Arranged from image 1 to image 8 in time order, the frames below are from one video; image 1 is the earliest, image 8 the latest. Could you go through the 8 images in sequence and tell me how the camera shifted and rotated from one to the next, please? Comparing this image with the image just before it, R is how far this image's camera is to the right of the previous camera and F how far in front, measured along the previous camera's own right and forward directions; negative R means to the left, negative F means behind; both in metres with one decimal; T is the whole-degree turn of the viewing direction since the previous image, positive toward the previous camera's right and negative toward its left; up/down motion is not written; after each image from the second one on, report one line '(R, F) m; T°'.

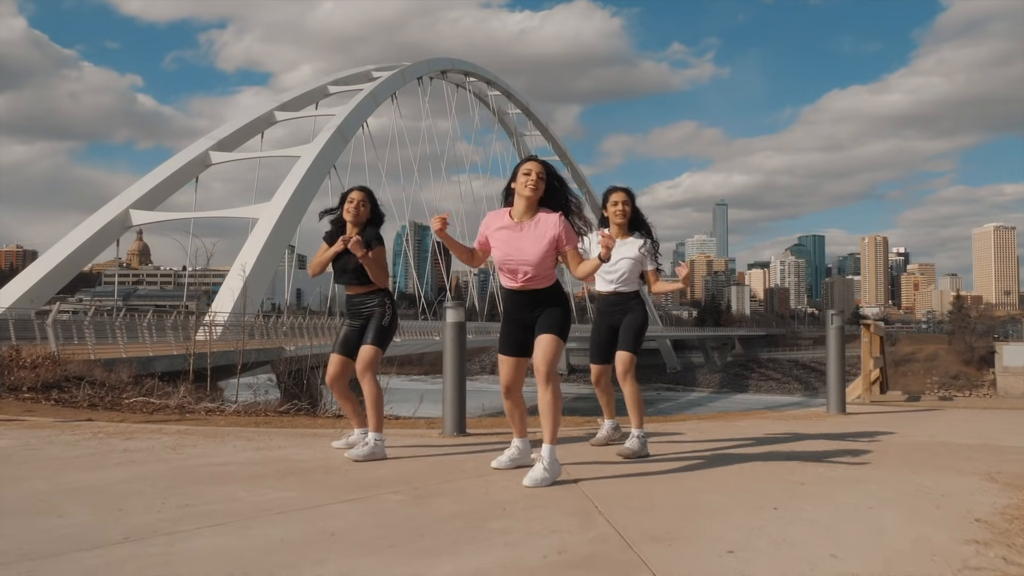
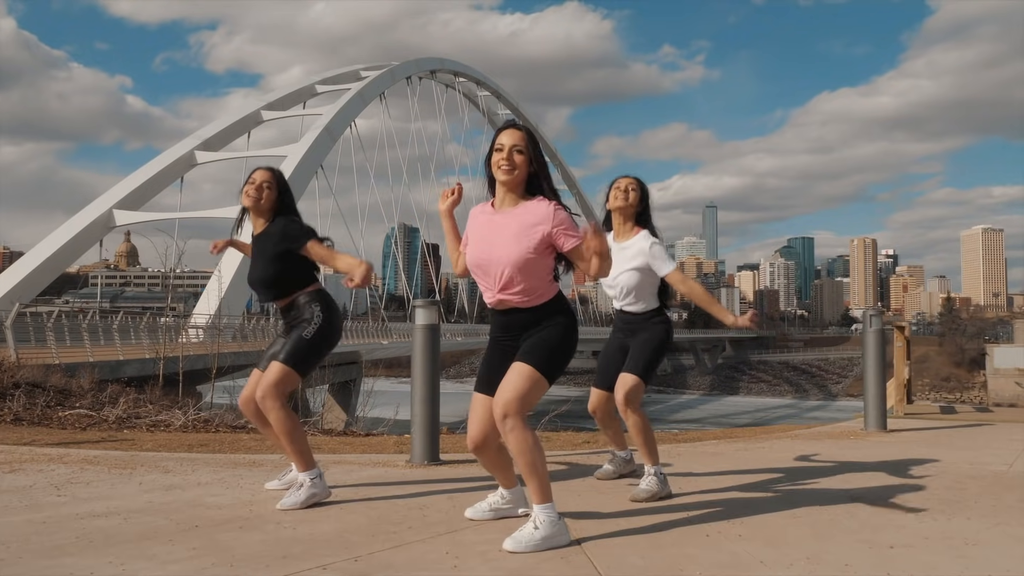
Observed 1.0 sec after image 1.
(0.0, +1.0) m; +1°
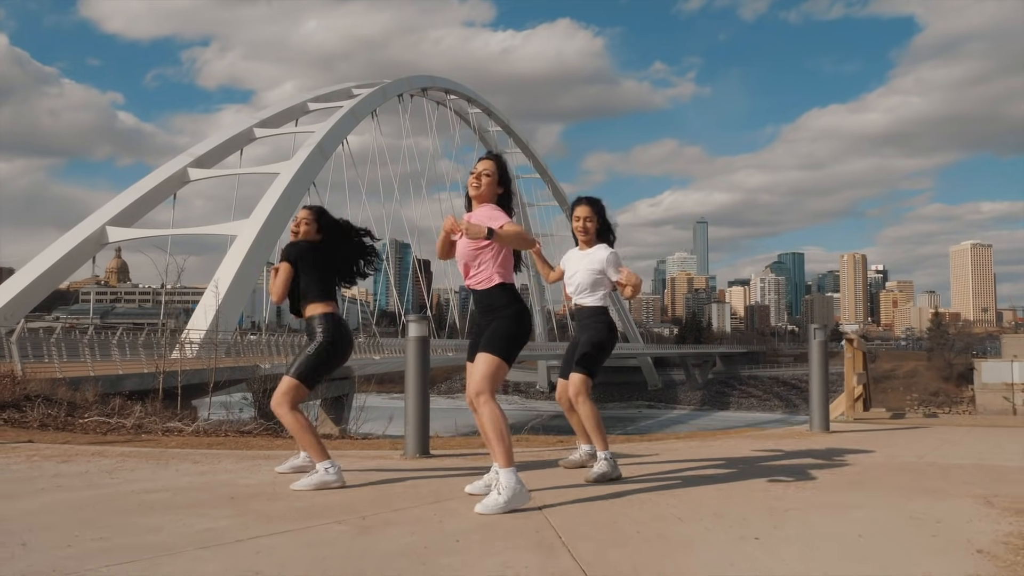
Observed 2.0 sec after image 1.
(+0.1, -0.7) m; +1°
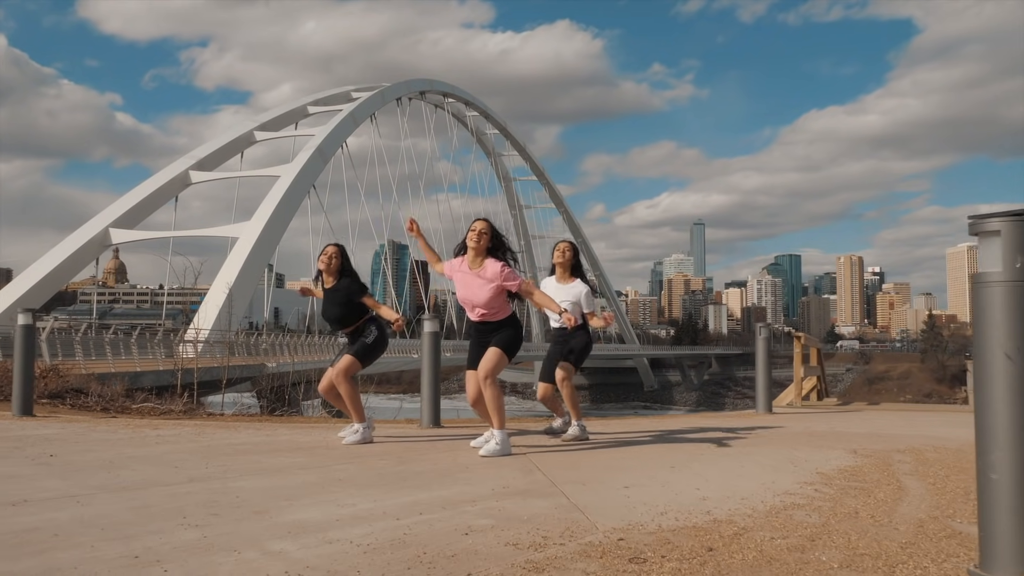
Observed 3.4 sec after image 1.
(0.0, -1.3) m; 0°
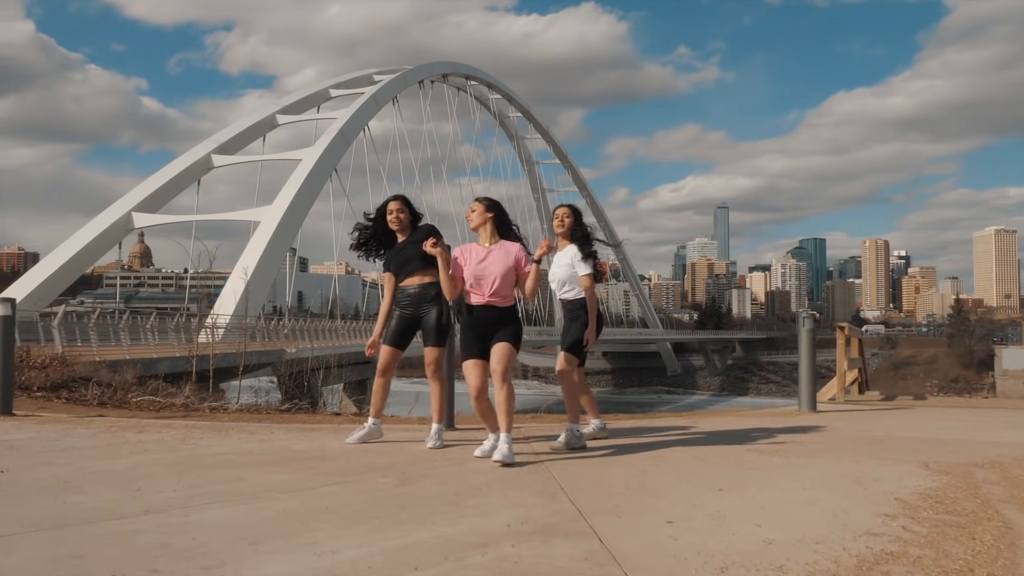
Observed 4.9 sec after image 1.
(0.0, +0.6) m; -2°
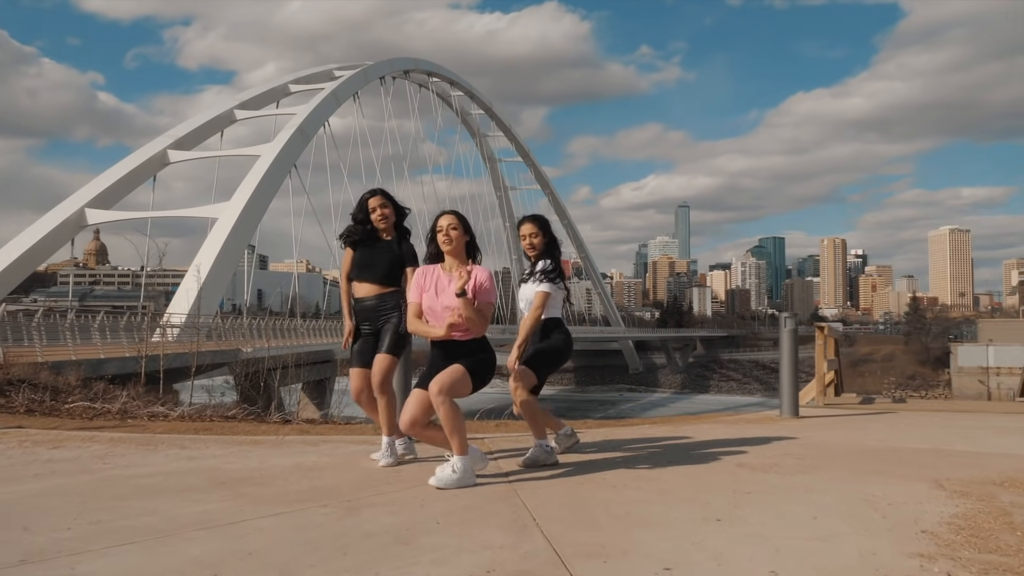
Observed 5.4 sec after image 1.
(0.0, +0.5) m; +3°
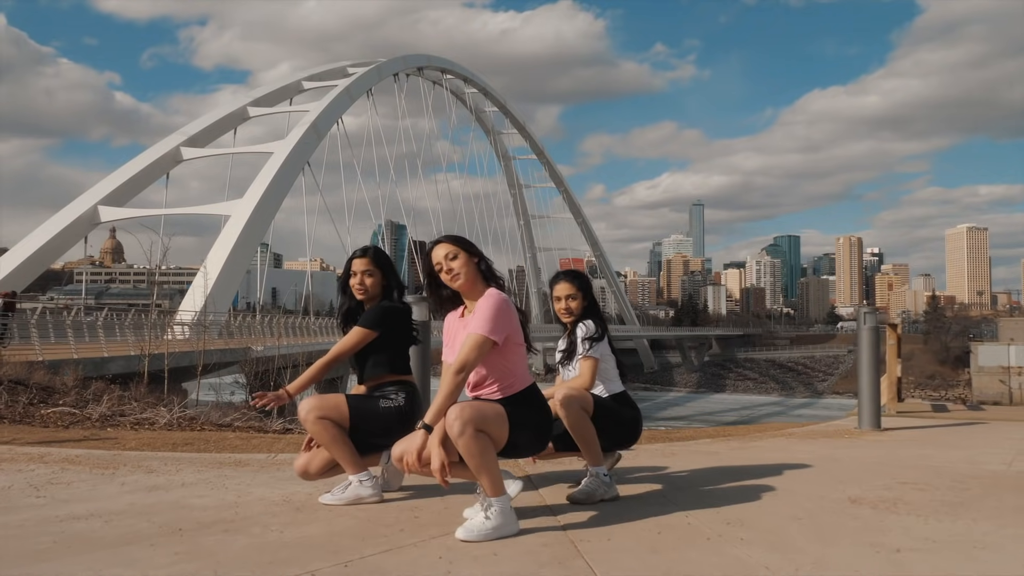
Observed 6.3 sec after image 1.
(-0.1, +0.9) m; -1°
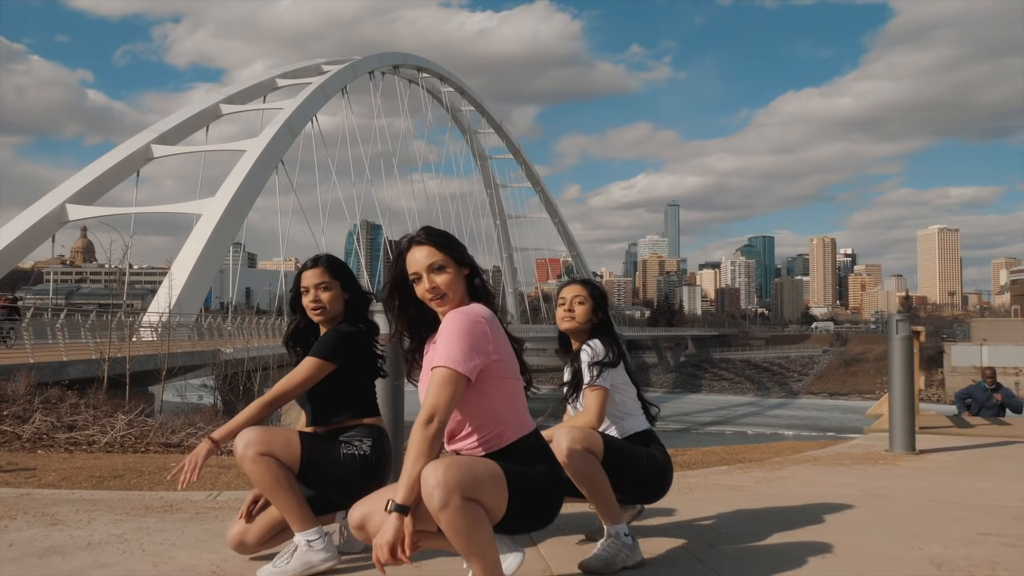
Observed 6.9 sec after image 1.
(-0.1, +0.7) m; +2°
